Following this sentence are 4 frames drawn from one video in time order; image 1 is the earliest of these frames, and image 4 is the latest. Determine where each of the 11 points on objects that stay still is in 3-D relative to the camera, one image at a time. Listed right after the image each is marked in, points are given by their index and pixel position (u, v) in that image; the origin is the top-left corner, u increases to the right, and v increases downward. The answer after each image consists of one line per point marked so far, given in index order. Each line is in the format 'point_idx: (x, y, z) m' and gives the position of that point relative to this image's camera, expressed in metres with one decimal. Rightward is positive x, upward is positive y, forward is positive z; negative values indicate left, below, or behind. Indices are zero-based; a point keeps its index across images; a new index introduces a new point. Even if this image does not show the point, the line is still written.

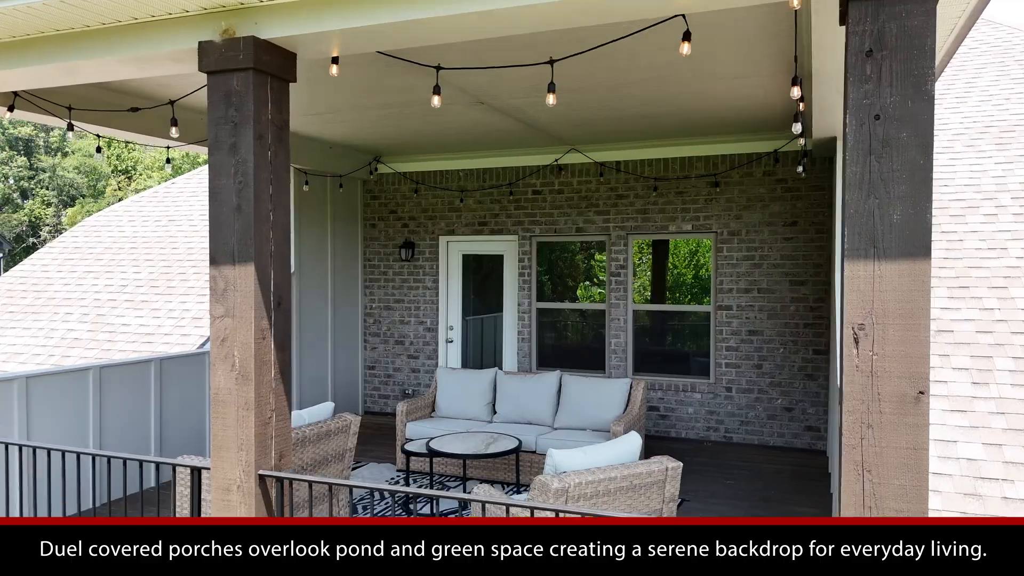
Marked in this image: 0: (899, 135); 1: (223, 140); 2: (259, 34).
0: (+1.2, +0.5, +2.1) m
1: (-1.2, +0.6, +3.1) m
2: (-1.1, +1.1, +3.0) m
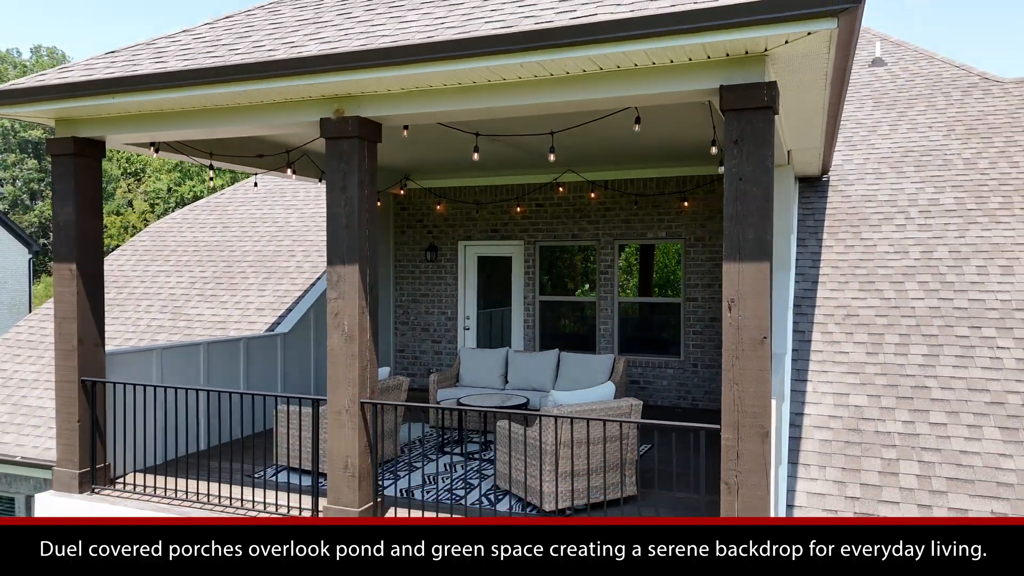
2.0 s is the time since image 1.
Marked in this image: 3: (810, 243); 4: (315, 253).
0: (+1.2, +0.5, +3.7) m
1: (-1.1, +0.7, +4.6) m
2: (-1.0, +1.1, +4.6) m
3: (+3.2, +0.5, +7.8) m
4: (-2.7, +0.5, +10.0) m
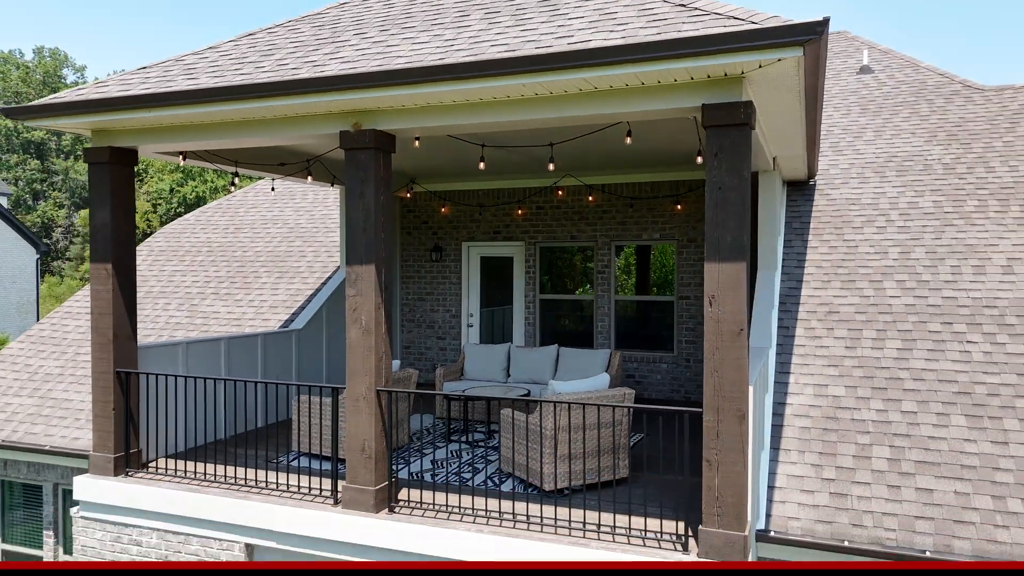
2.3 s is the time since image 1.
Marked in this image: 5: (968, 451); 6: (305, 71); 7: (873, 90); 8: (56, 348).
0: (+1.3, +0.5, +4.2) m
1: (-1.1, +0.7, +5.1) m
2: (-0.9, +1.1, +5.1) m
3: (+3.2, +0.5, +8.2) m
4: (-2.7, +0.5, +10.4) m
5: (+3.5, -1.3, +5.6) m
6: (-1.4, +1.5, +5.0) m
7: (+5.6, +3.1, +11.1) m
8: (-6.1, -0.8, +9.7) m
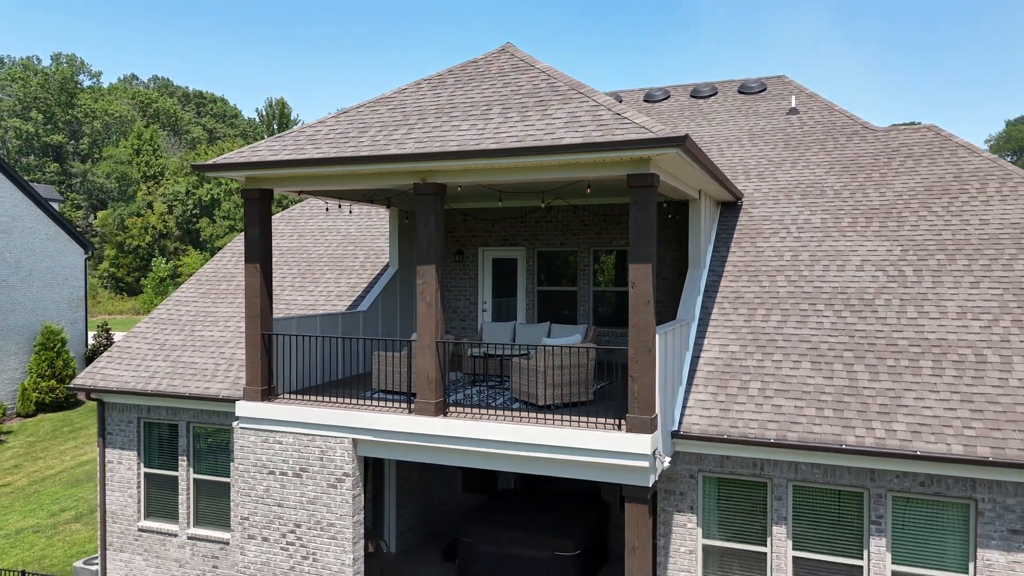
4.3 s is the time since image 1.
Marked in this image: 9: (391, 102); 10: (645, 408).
0: (+1.3, +0.6, +7.4) m
1: (-1.0, +0.8, +8.3) m
2: (-0.9, +1.2, +8.3) m
3: (+3.3, +0.6, +11.4) m
4: (-2.6, +0.6, +13.6) m
5: (+3.6, -1.2, +8.8) m
6: (-1.4, +1.6, +8.2) m
7: (+5.6, +3.2, +14.3) m
8: (-6.0, -0.7, +12.9) m
9: (-1.6, +2.4, +9.4) m
10: (+1.4, -1.2, +7.3) m
